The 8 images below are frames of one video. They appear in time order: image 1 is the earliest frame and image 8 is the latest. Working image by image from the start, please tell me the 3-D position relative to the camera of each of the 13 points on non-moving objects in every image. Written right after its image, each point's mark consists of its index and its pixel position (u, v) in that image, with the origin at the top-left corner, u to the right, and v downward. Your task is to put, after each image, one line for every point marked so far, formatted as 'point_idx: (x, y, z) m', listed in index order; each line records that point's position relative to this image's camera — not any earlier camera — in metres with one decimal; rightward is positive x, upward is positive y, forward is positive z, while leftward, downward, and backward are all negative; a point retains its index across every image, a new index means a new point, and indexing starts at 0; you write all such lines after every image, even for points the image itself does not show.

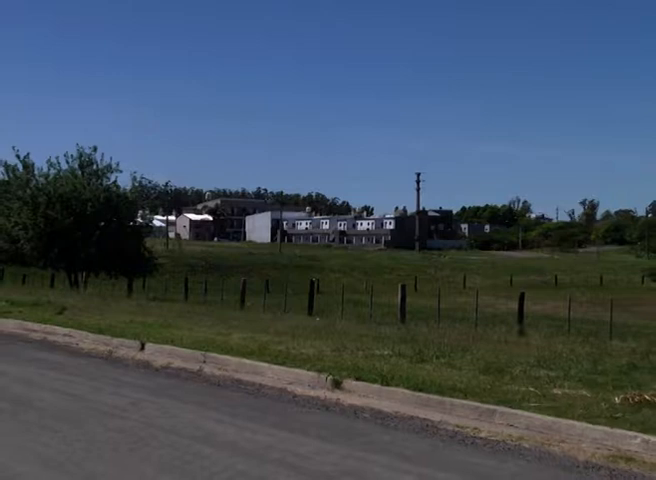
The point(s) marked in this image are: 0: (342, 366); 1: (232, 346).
0: (+0.2, -1.5, +10.5) m
1: (-1.3, -1.4, +12.2) m
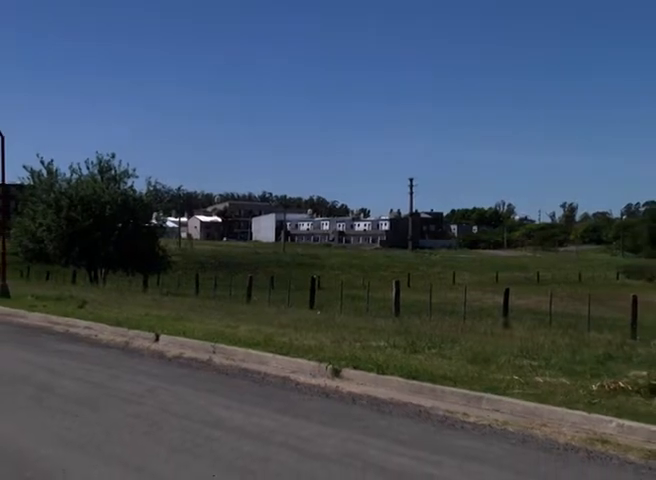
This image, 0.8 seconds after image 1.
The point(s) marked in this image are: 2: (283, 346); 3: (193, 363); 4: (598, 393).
0: (+0.2, -1.5, +11.2) m
1: (-1.3, -1.4, +12.9) m
2: (-0.6, -1.5, +11.9) m
3: (-1.7, -1.6, +11.5) m
4: (+2.9, -1.7, +9.1) m
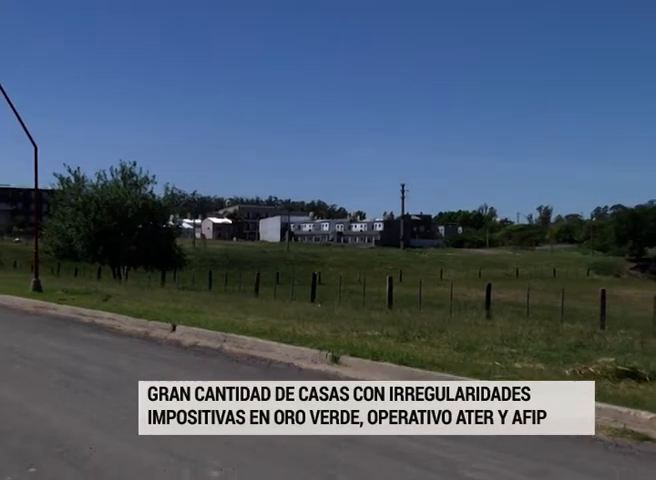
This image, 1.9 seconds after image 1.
0: (+0.2, -1.5, +12.1) m
1: (-1.3, -1.4, +13.8) m
2: (-0.6, -1.5, +12.8) m
3: (-1.7, -1.6, +12.4) m
4: (+2.9, -1.7, +10.0) m
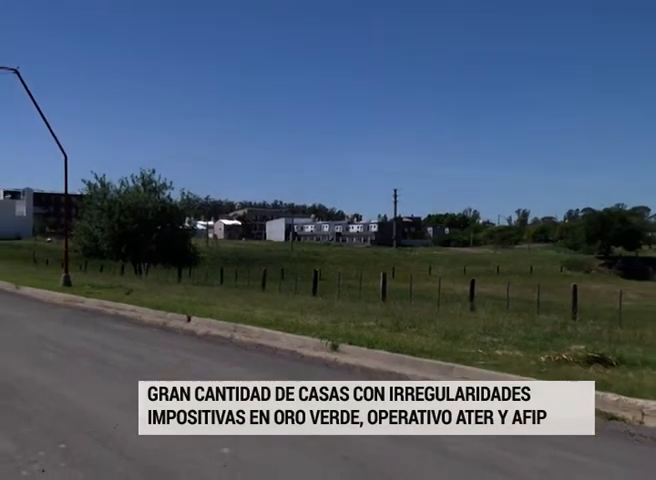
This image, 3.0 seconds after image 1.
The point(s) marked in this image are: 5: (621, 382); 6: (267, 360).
0: (+0.2, -1.5, +13.1) m
1: (-1.3, -1.4, +14.9) m
2: (-0.6, -1.5, +13.8) m
3: (-1.8, -1.6, +13.5) m
4: (+2.9, -1.7, +11.1) m
5: (+3.6, -1.8, +10.3) m
6: (-0.9, -1.7, +11.9) m
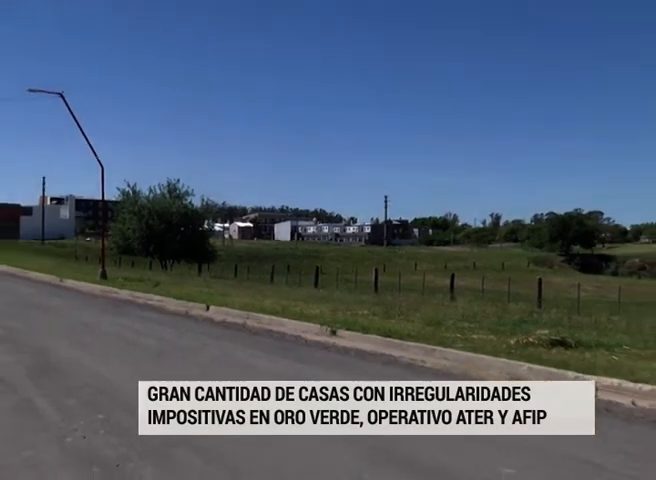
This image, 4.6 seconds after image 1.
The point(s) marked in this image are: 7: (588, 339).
0: (+0.2, -1.5, +14.8) m
1: (-1.3, -1.4, +16.5) m
2: (-0.6, -1.5, +15.5) m
3: (-1.8, -1.6, +15.2) m
4: (+2.9, -1.6, +12.8) m
5: (+3.6, -1.8, +12.0) m
6: (-0.9, -1.7, +13.6) m
7: (+4.1, -1.6, +13.3) m
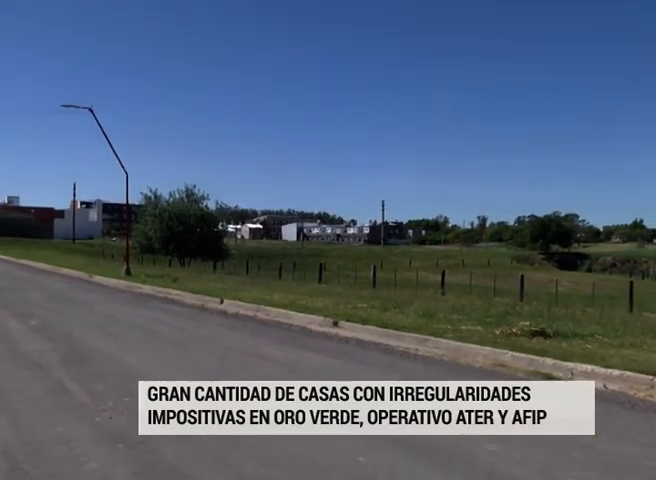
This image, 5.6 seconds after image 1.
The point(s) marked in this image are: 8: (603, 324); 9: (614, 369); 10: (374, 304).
0: (+0.2, -1.5, +16.1) m
1: (-1.3, -1.4, +17.8) m
2: (-0.6, -1.5, +16.8) m
3: (-1.7, -1.6, +16.4) m
4: (+3.0, -1.6, +14.0) m
5: (+3.7, -1.8, +13.3) m
6: (-0.8, -1.7, +14.9) m
7: (+4.2, -1.6, +14.5) m
8: (+5.3, -1.6, +15.8) m
9: (+4.2, -1.9, +12.2) m
10: (+1.0, -1.5, +17.8) m
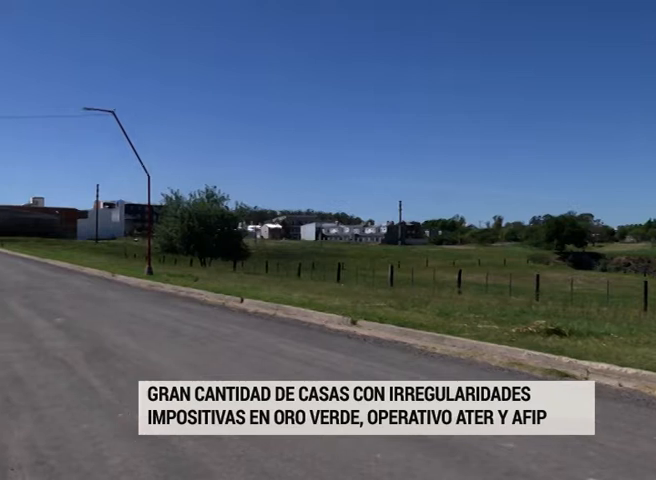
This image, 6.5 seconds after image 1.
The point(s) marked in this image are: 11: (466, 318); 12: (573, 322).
0: (+0.5, -1.5, +16.3) m
1: (-0.9, -1.4, +18.1) m
2: (-0.3, -1.5, +17.0) m
3: (-1.4, -1.6, +16.7) m
4: (+3.3, -1.6, +14.2) m
5: (+4.0, -1.8, +13.5) m
6: (-0.5, -1.7, +15.1) m
7: (+4.5, -1.6, +14.7) m
8: (+5.6, -1.6, +16.0) m
9: (+4.5, -1.9, +12.4) m
10: (+1.4, -1.5, +18.0) m
11: (+2.6, -1.5, +15.4) m
12: (+4.6, -1.5, +15.4) m
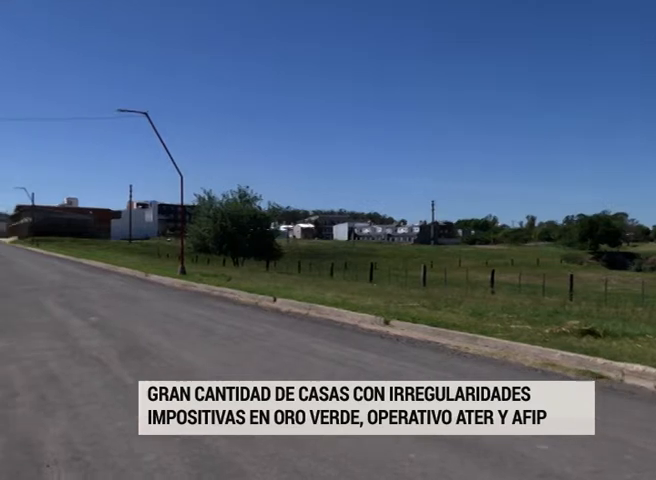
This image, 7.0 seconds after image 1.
0: (+1.1, -1.5, +16.3) m
1: (-0.2, -1.4, +18.1) m
2: (+0.4, -1.5, +17.1) m
3: (-0.7, -1.6, +16.7) m
4: (+3.8, -1.6, +14.1) m
5: (+4.5, -1.8, +13.4) m
6: (+0.1, -1.7, +15.2) m
7: (+5.1, -1.6, +14.6) m
8: (+6.2, -1.6, +15.8) m
9: (+5.0, -1.9, +12.3) m
10: (+2.1, -1.5, +18.0) m
11: (+3.2, -1.5, +15.3) m
12: (+5.2, -1.5, +15.3) m
